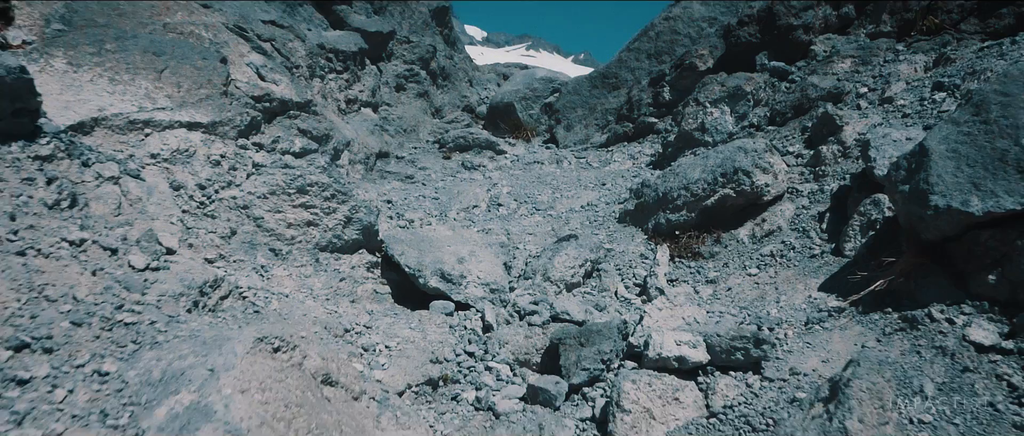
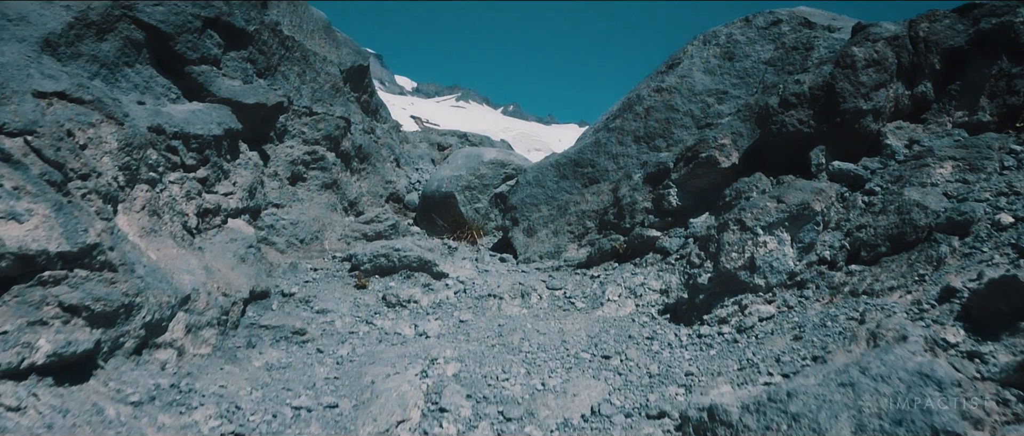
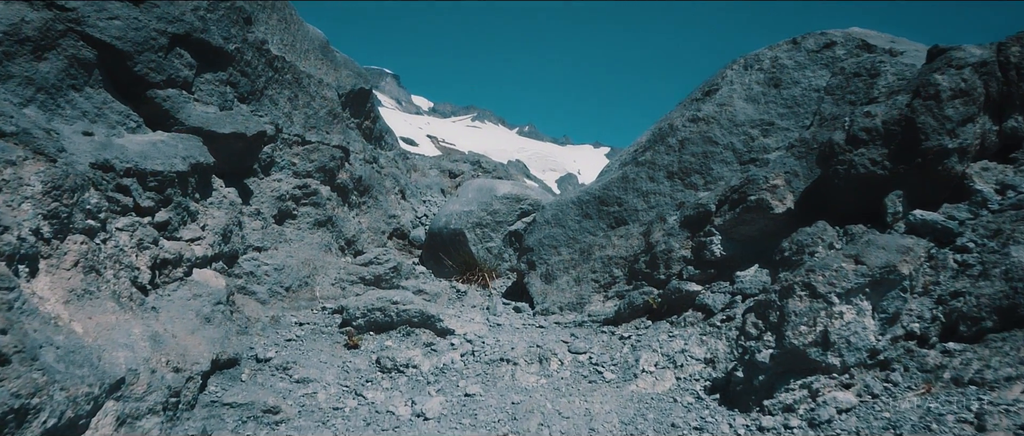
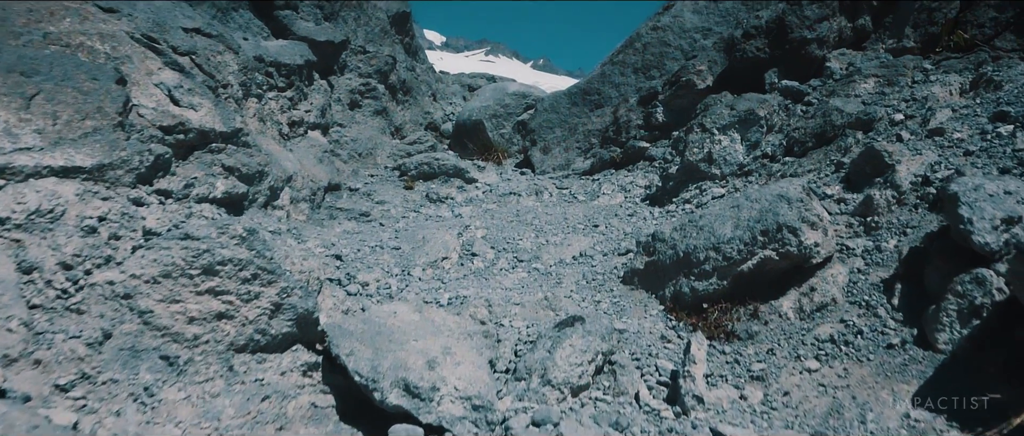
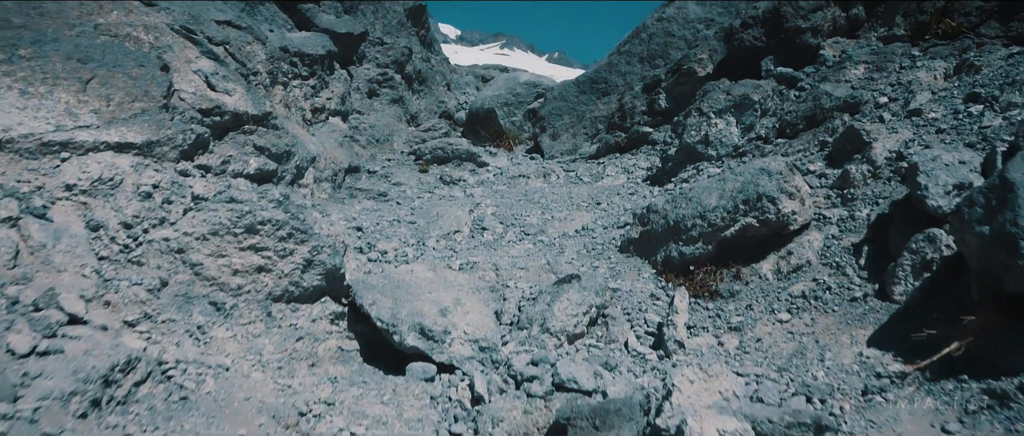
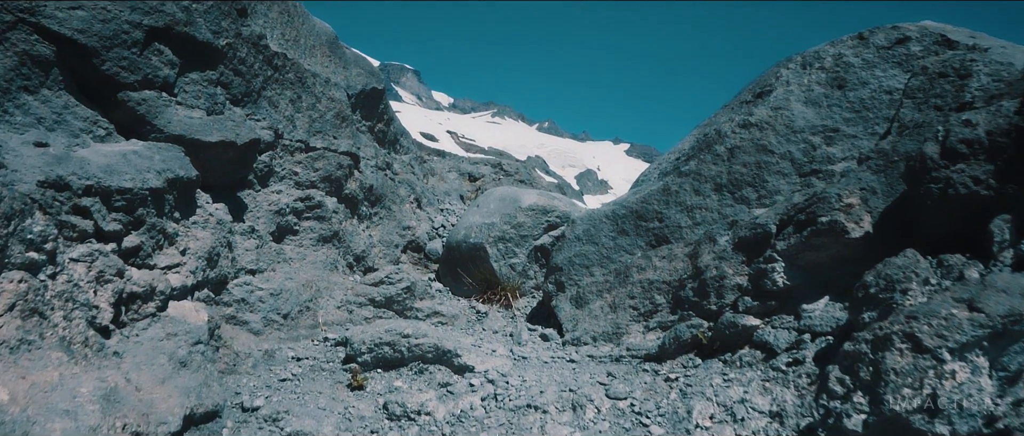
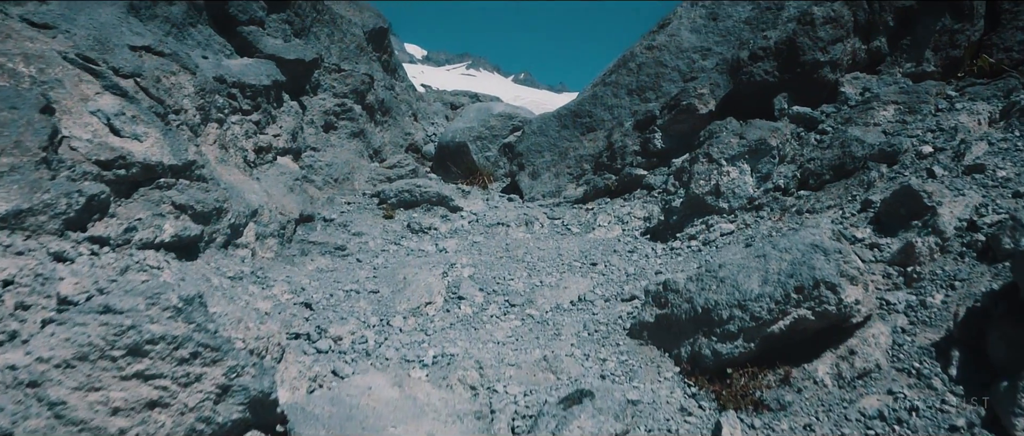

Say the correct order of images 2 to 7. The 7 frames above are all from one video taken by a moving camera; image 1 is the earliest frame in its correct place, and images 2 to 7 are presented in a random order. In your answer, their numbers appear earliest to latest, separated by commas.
5, 4, 7, 2, 3, 6
